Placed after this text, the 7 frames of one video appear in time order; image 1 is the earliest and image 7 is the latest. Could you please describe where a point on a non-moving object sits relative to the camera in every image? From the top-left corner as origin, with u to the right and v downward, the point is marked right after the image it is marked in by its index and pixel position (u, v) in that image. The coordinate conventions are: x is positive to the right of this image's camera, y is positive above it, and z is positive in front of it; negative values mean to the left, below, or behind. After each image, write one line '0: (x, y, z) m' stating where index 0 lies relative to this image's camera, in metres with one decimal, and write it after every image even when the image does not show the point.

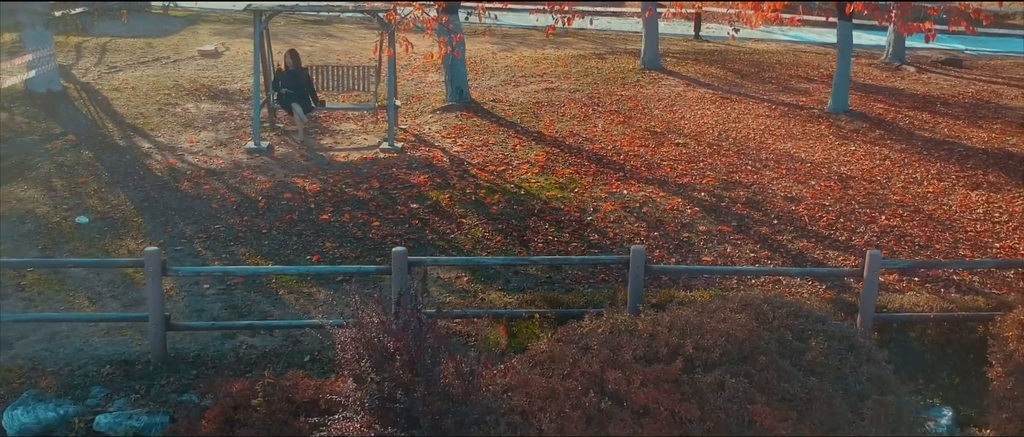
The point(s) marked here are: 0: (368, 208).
0: (-1.0, +0.1, +7.8) m
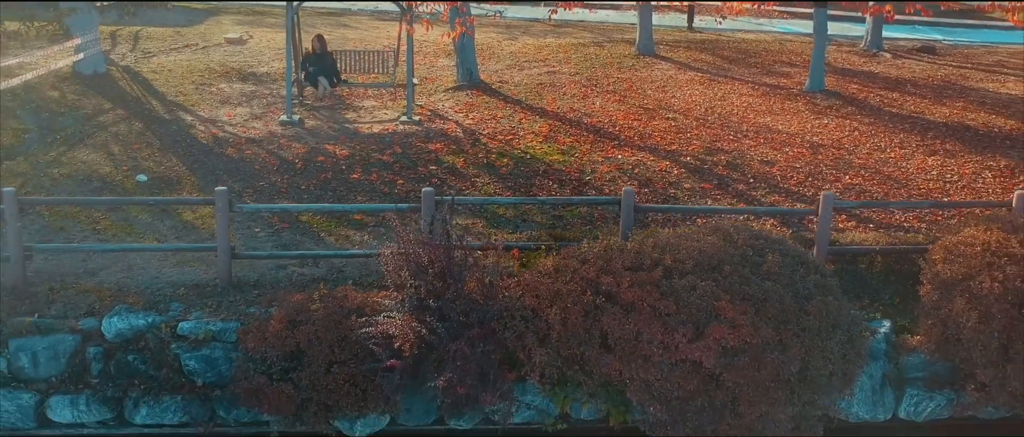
0: (-0.9, +0.4, +8.8) m
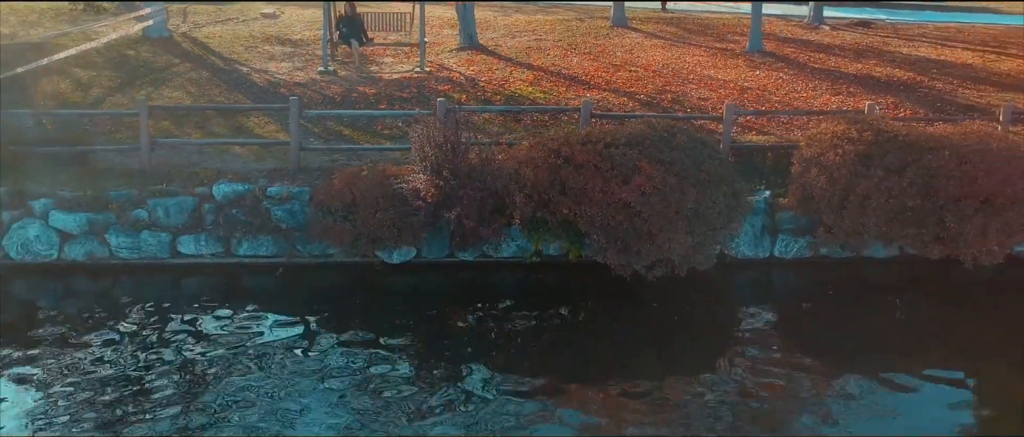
0: (-1.0, +1.2, +11.3) m
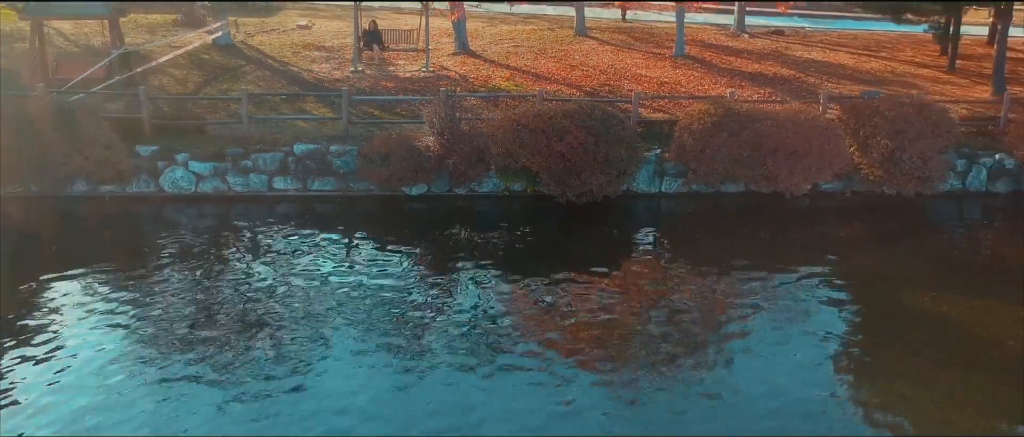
0: (-1.3, +1.9, +15.8) m
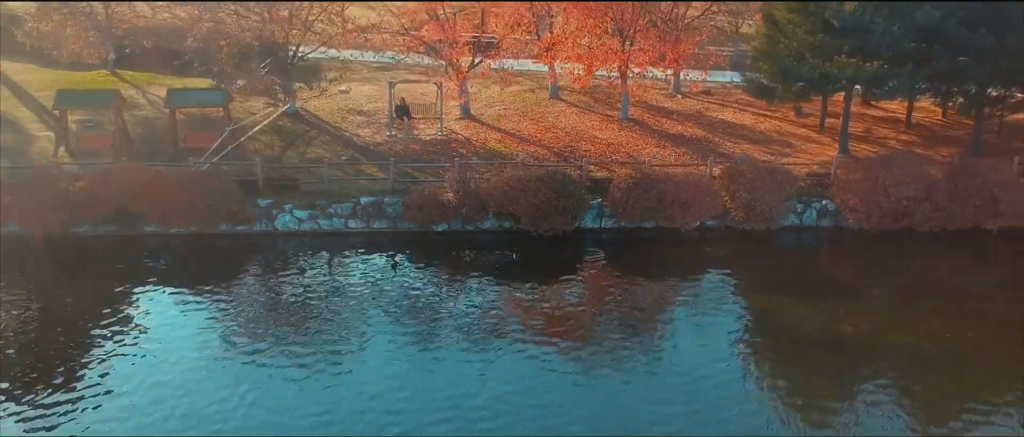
0: (-1.5, +1.4, +22.5) m
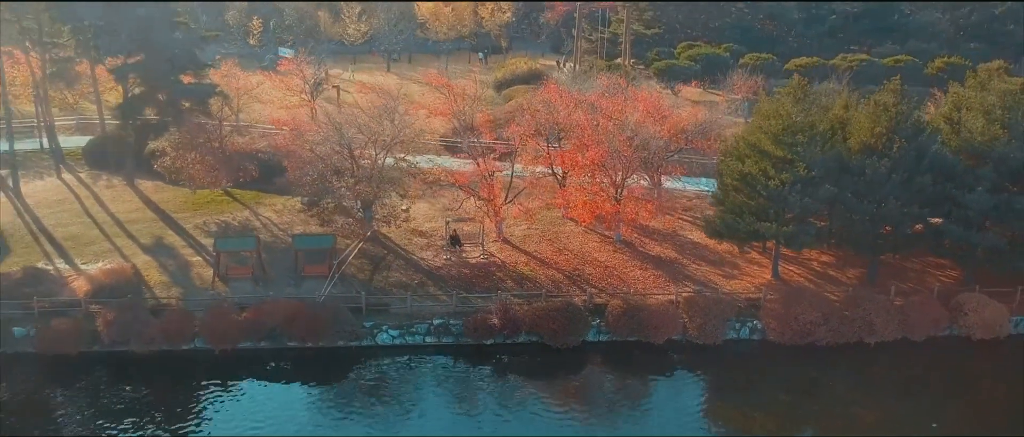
0: (-0.8, -1.8, +31.4) m
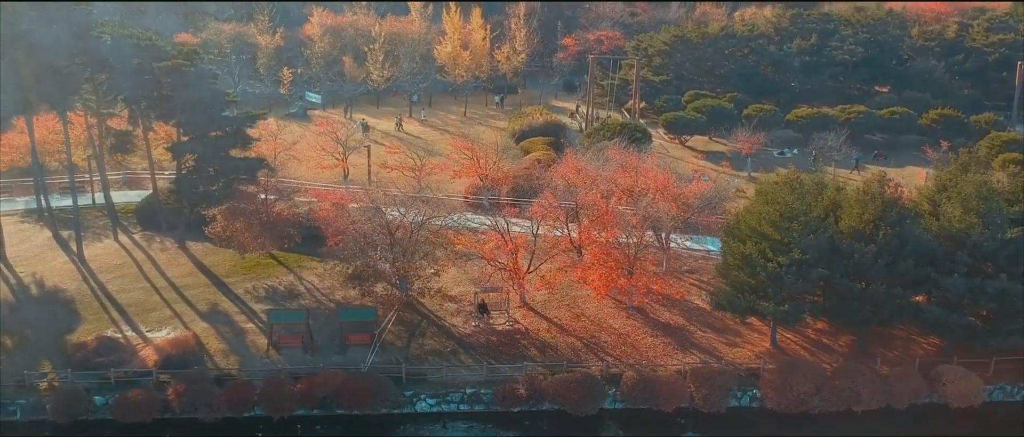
0: (0.0, -4.2, +34.8) m
